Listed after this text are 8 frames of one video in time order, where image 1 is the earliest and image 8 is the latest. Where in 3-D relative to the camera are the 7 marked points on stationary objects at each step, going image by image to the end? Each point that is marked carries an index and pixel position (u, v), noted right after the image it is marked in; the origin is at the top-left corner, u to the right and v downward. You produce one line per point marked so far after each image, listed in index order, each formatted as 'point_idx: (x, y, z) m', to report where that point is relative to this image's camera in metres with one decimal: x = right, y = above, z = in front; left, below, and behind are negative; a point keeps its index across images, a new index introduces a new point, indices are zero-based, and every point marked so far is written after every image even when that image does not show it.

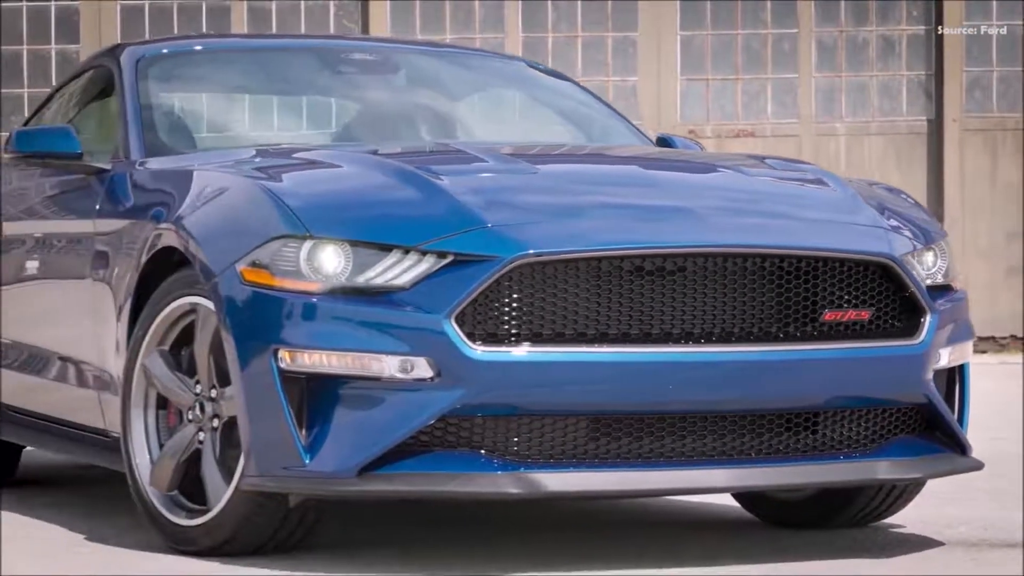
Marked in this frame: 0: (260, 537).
0: (-0.6, -0.6, +4.9) m
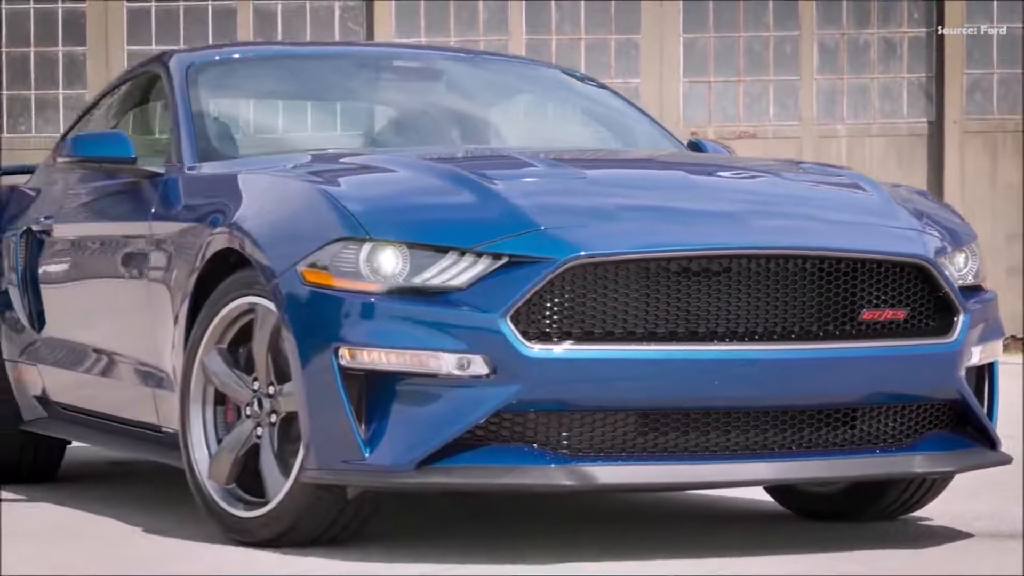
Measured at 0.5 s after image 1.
0: (-0.5, -0.6, +5.1) m
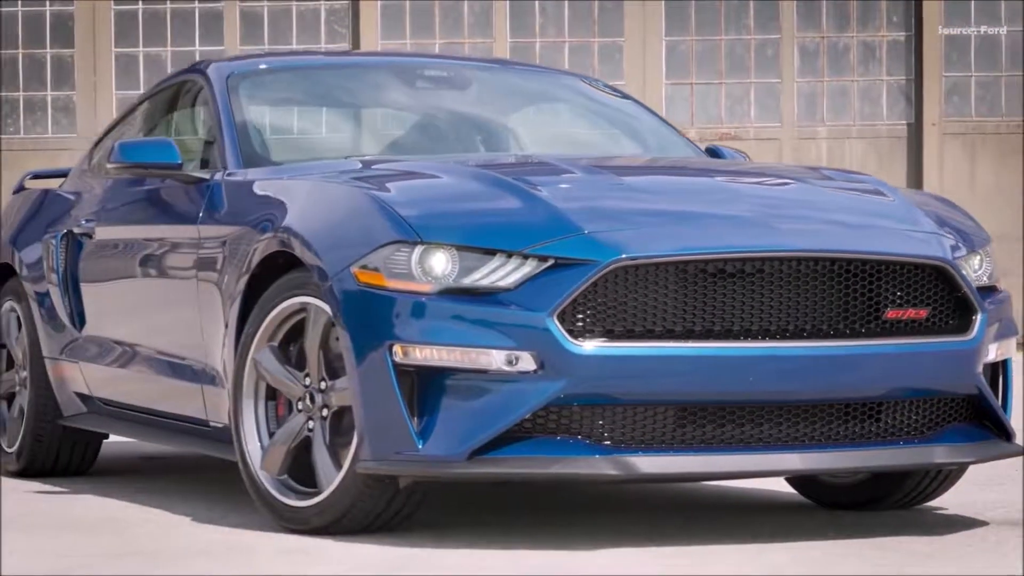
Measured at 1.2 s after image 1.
0: (-0.4, -0.6, +5.3) m
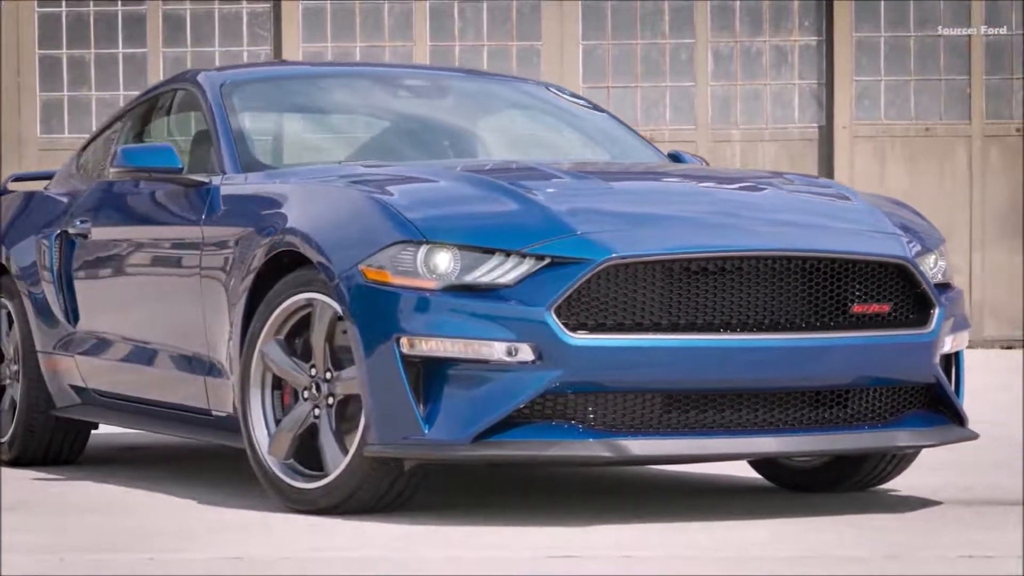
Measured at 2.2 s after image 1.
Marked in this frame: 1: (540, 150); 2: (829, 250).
0: (-0.4, -0.6, +5.7) m
1: (+0.1, +0.5, +7.3) m
2: (+0.9, +0.1, +5.6) m
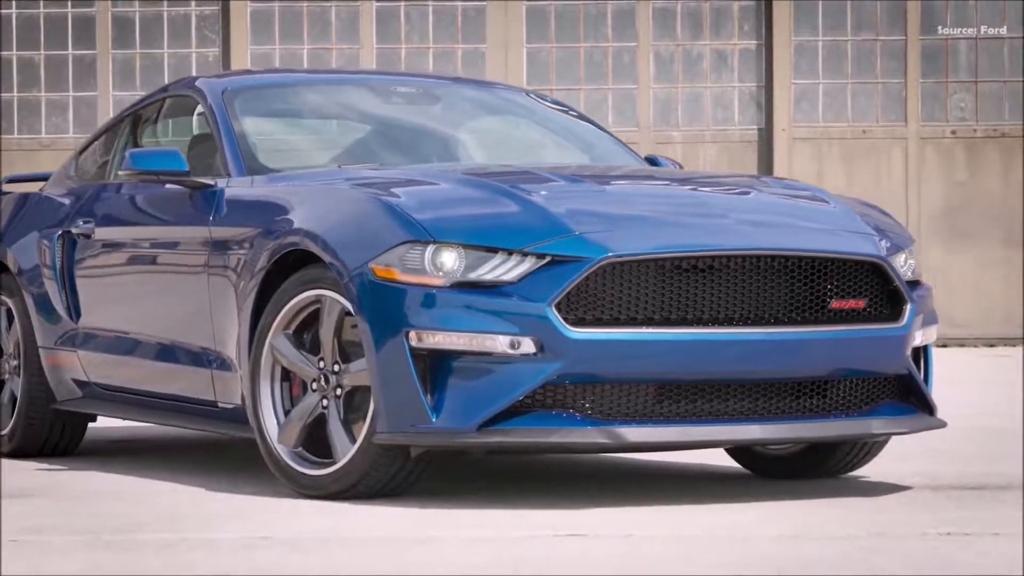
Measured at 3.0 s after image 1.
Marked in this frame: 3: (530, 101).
0: (-0.4, -0.6, +6.0) m
1: (0.0, +0.5, +7.7) m
2: (+0.9, +0.1, +6.0) m
3: (+0.1, +0.8, +8.2) m
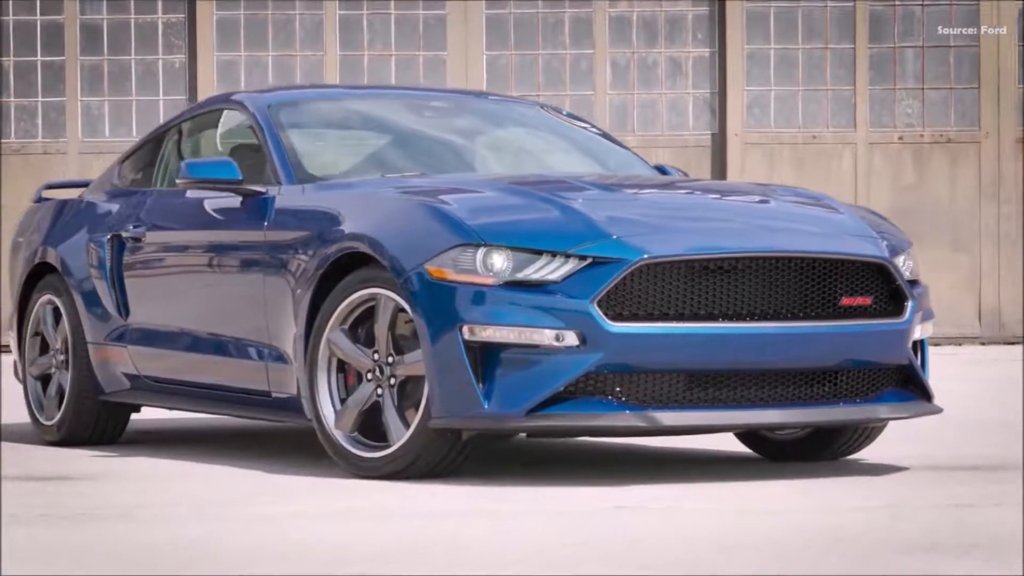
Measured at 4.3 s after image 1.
0: (-0.3, -0.6, +6.6) m
1: (+0.1, +0.5, +8.3) m
2: (+1.0, +0.1, +6.6) m
3: (+0.1, +0.8, +8.8) m
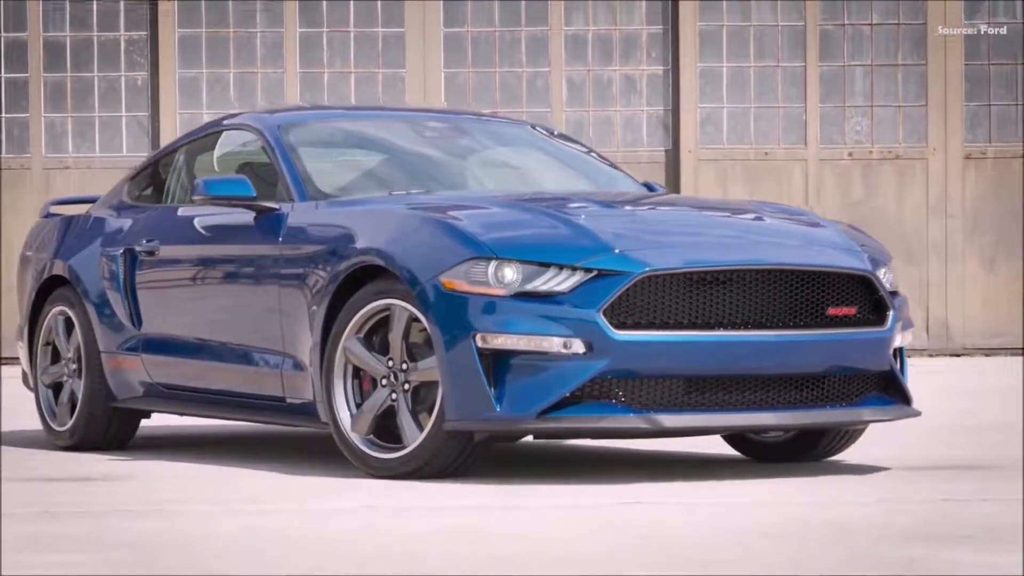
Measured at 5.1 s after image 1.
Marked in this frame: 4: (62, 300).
0: (-0.2, -0.6, +7.0) m
1: (+0.1, +0.5, +8.7) m
2: (+1.1, +0.1, +7.1) m
3: (+0.1, +0.7, +9.2) m
4: (-2.1, -0.1, +9.0) m
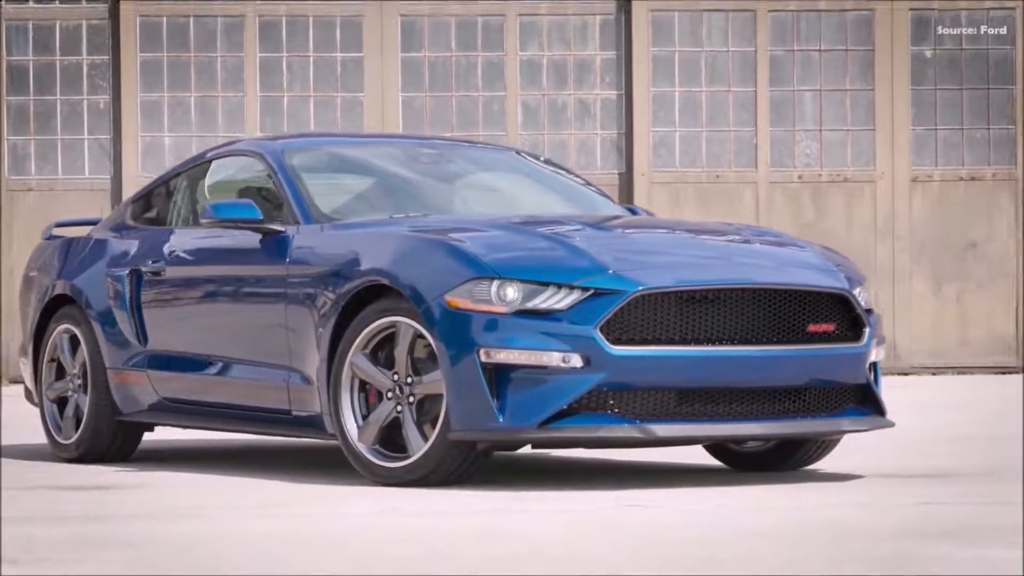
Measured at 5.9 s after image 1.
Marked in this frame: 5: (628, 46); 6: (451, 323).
0: (-0.2, -0.7, +7.4) m
1: (+0.1, +0.4, +9.1) m
2: (+1.1, 0.0, +7.5) m
3: (0.0, +0.6, +9.7) m
4: (-2.1, -0.1, +9.4) m
5: (+1.0, +2.1, +17.0) m
6: (-0.2, -0.1, +7.3) m
